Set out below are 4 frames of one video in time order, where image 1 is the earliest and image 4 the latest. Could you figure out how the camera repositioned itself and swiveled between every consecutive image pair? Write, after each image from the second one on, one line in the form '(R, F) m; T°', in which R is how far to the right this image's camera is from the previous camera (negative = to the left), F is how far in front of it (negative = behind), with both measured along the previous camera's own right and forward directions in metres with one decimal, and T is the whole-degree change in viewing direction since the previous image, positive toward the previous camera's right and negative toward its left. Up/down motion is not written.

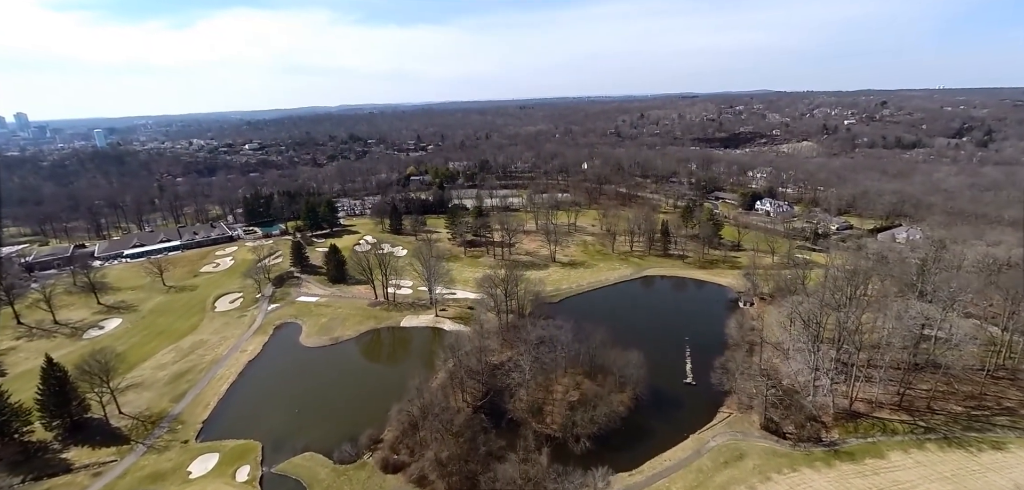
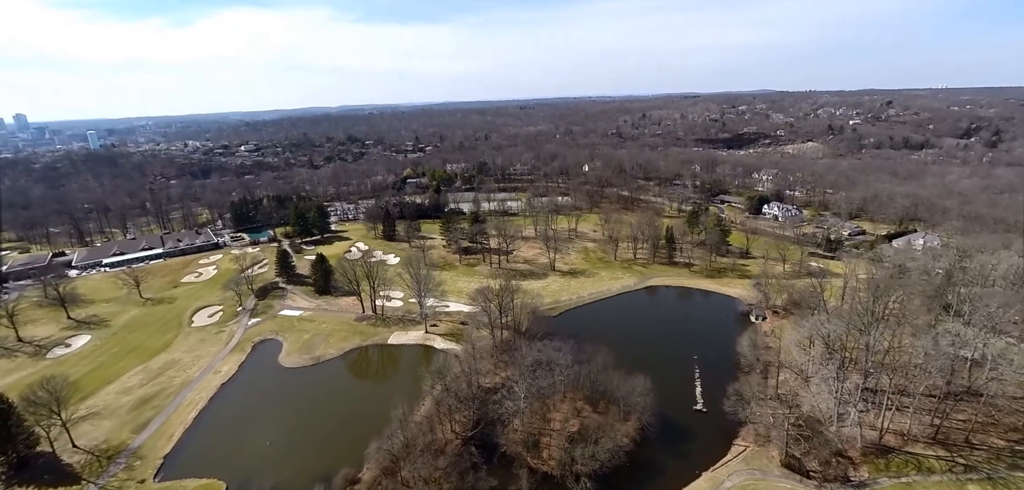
(+0.5, +2.8) m; 0°
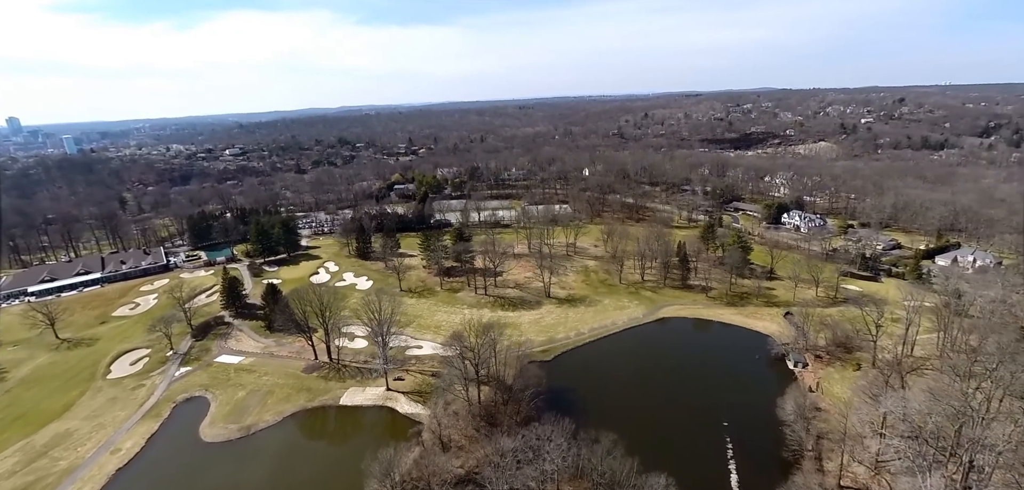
(+1.3, +7.8) m; 0°
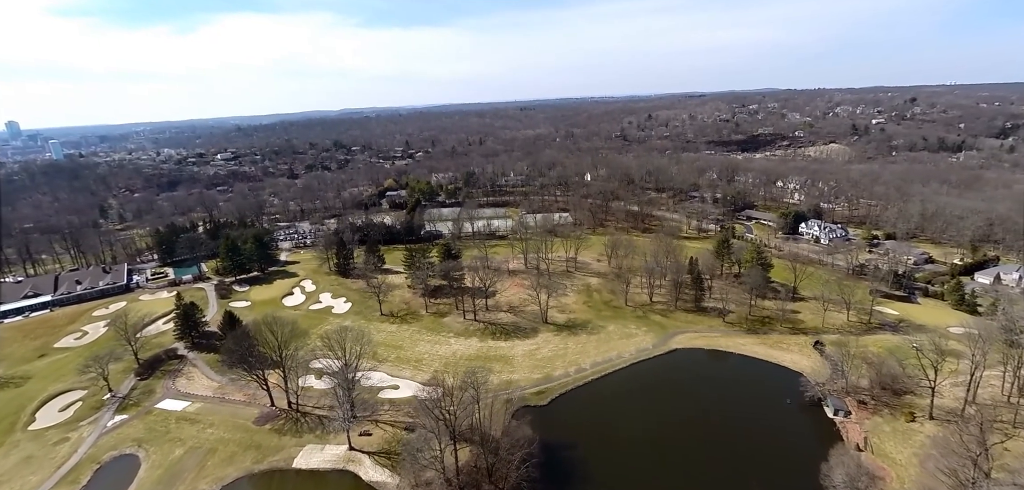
(+0.9, +5.2) m; 0°
